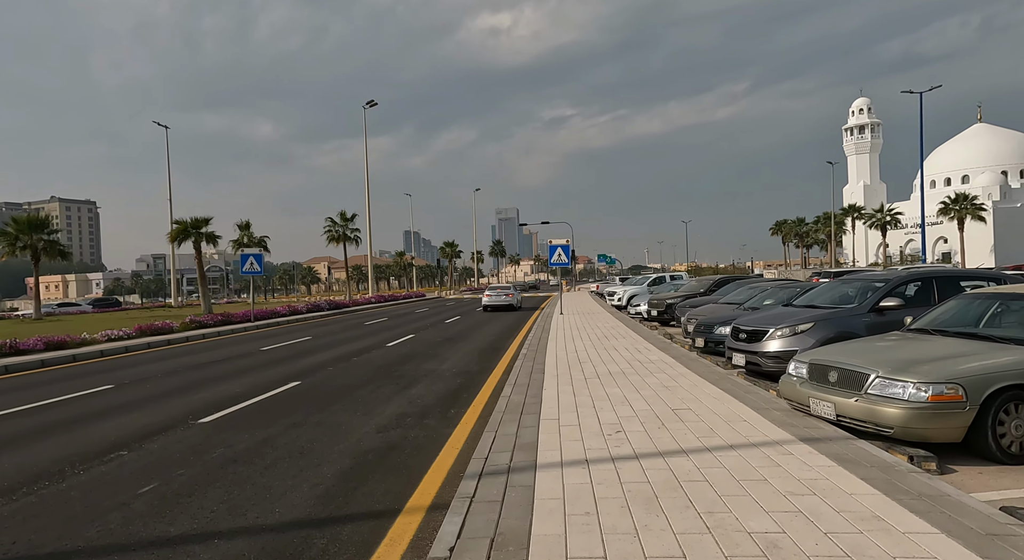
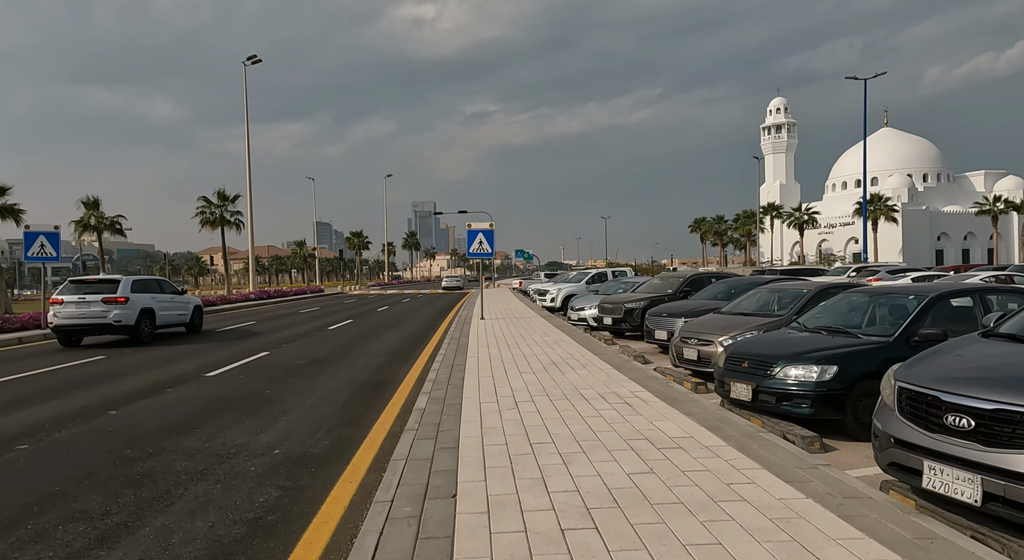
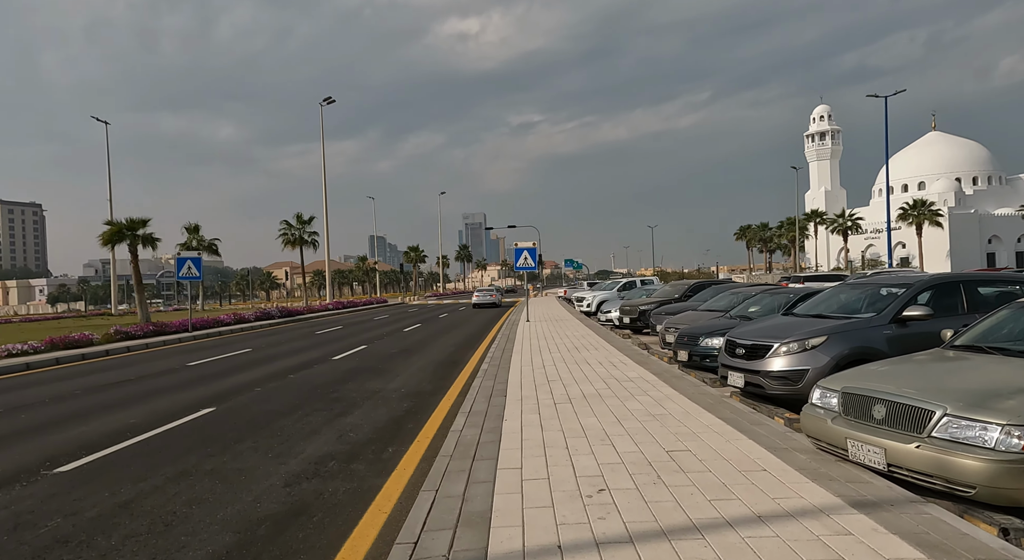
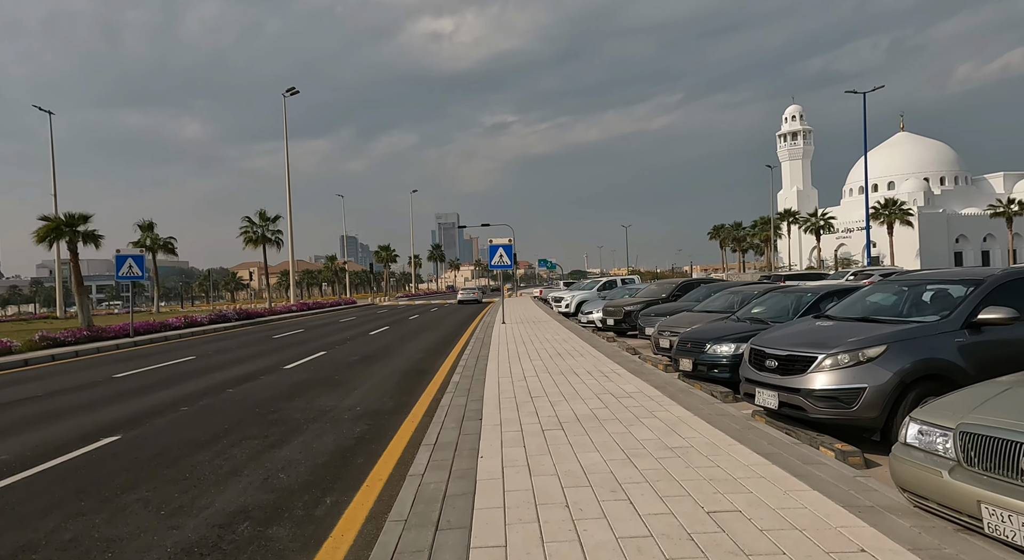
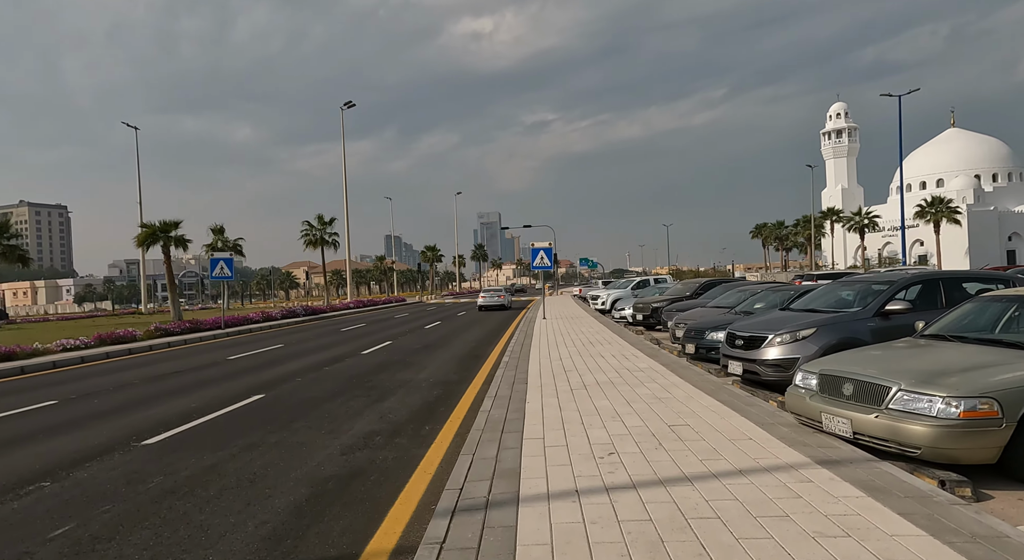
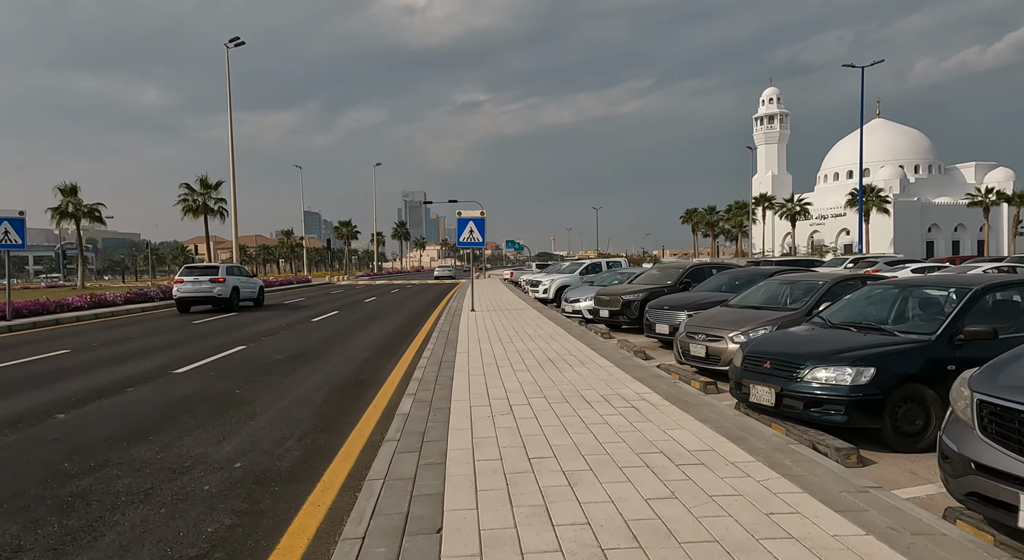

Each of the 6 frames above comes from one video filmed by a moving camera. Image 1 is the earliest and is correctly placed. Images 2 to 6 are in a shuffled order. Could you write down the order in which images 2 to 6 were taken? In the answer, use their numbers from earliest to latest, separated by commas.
5, 3, 4, 2, 6
